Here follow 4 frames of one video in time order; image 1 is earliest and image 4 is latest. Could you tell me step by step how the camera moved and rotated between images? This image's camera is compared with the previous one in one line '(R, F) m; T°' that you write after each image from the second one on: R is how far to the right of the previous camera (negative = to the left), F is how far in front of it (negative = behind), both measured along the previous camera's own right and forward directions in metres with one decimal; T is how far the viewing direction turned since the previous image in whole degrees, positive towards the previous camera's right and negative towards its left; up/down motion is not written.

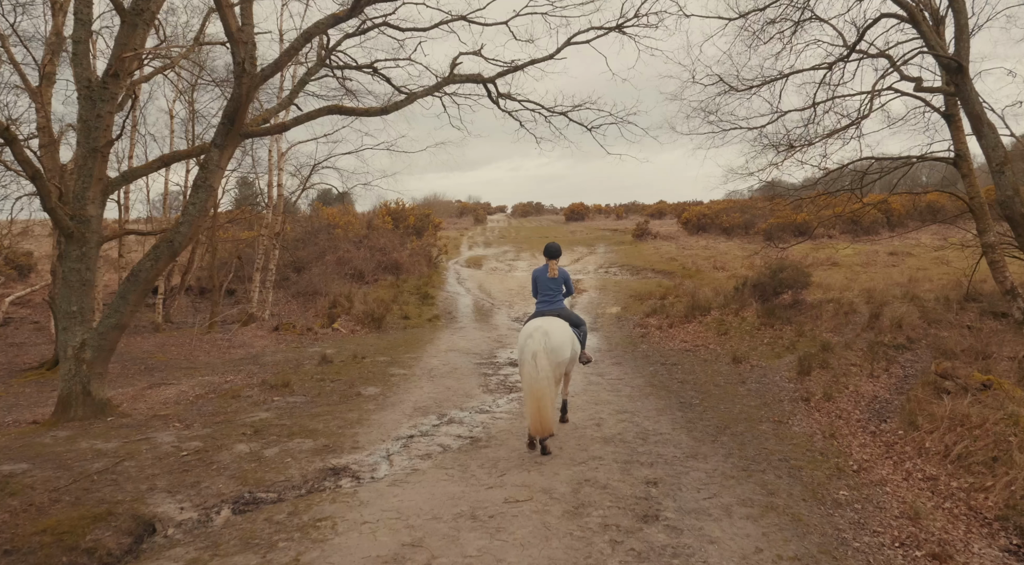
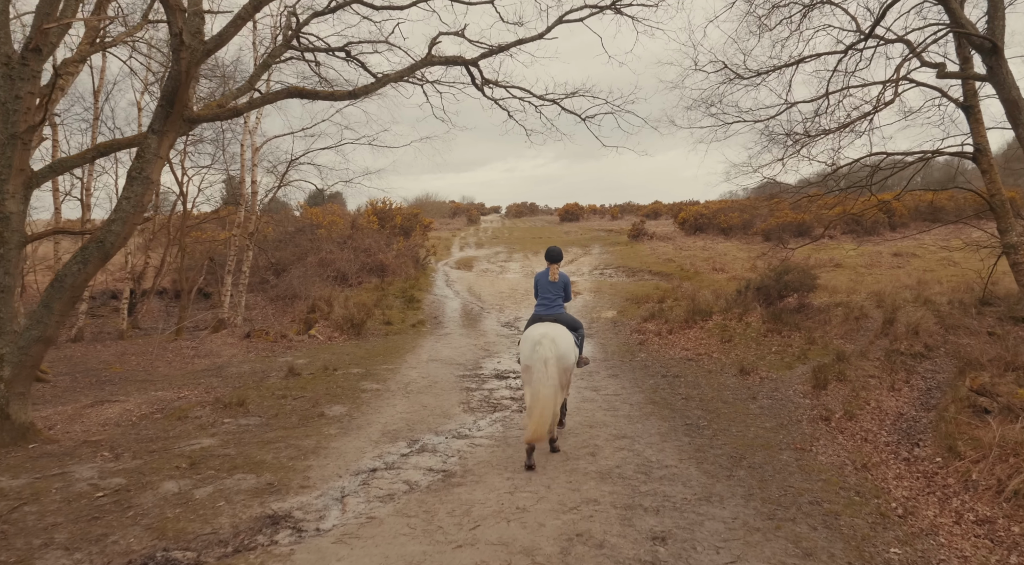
(+0.1, +1.1) m; 0°
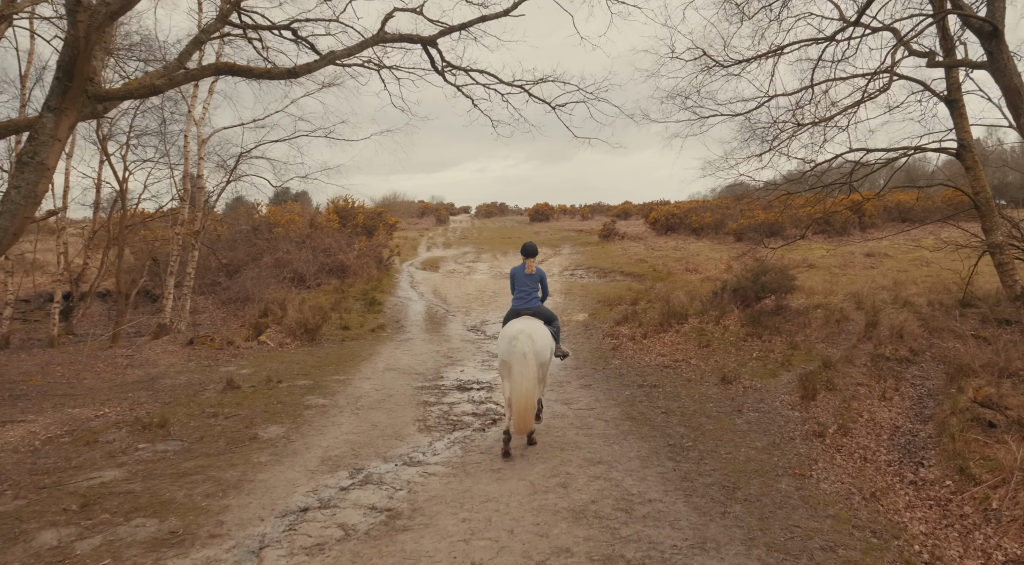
(+0.1, +0.9) m; +3°
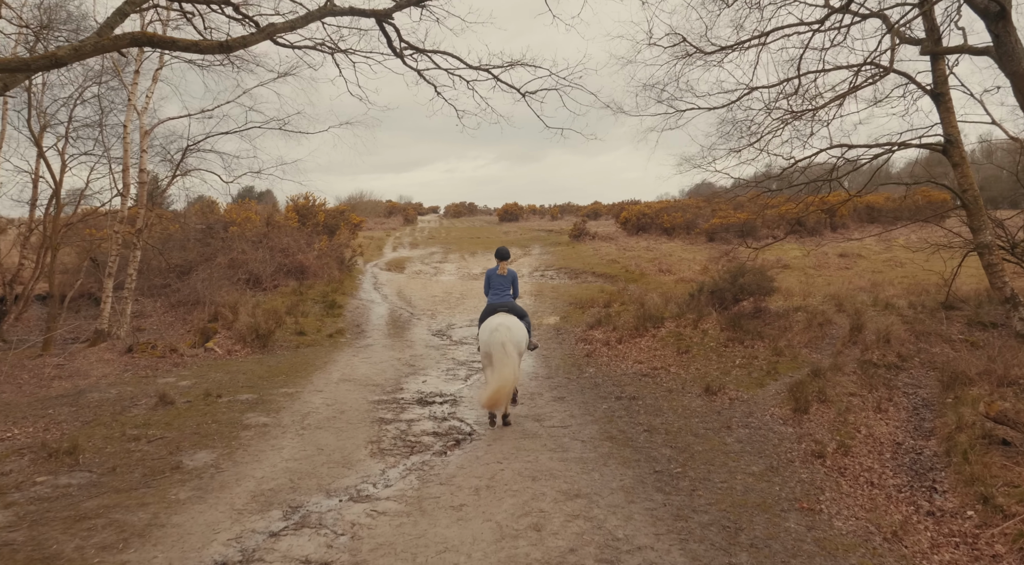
(0.0, +0.9) m; +3°
